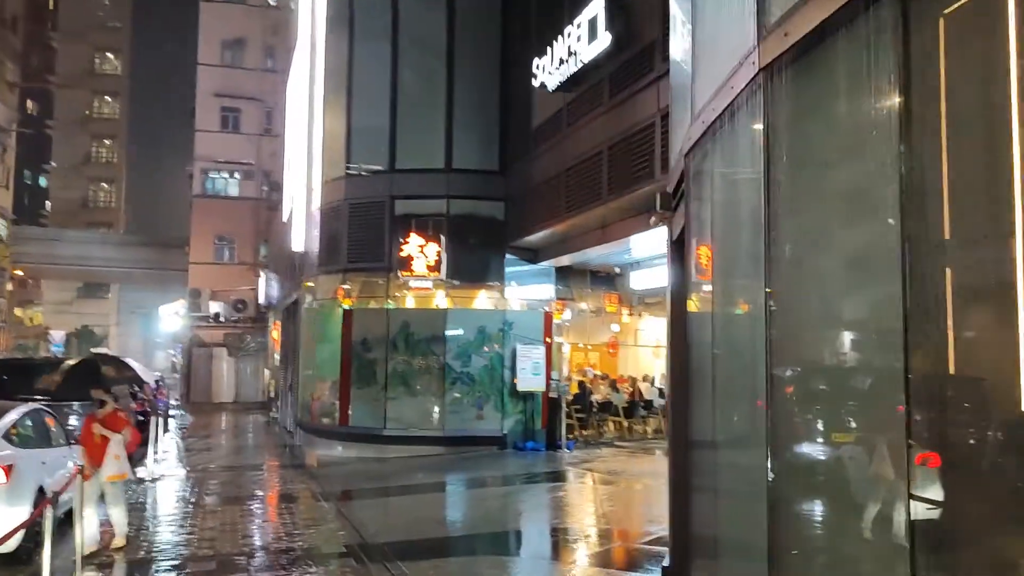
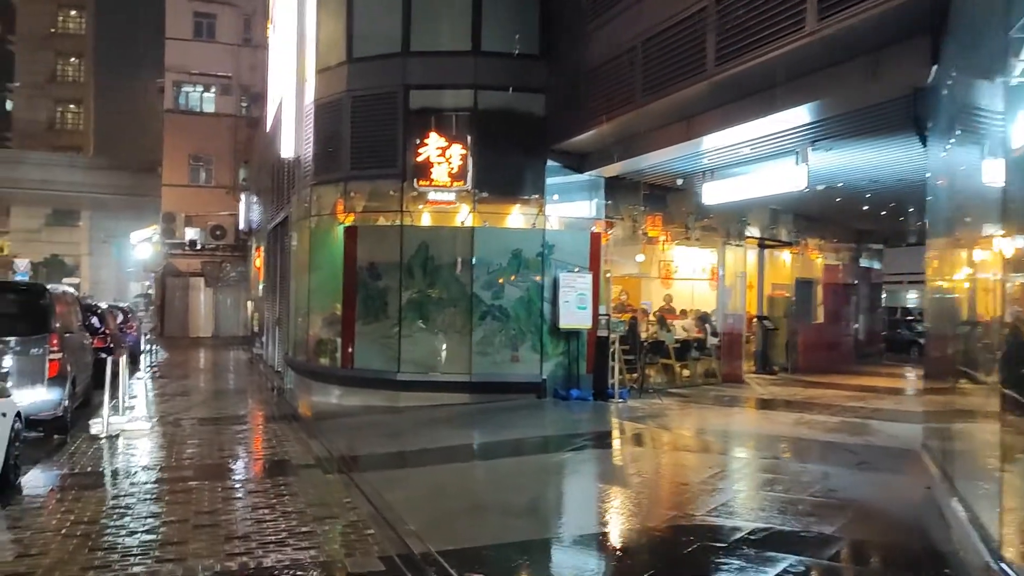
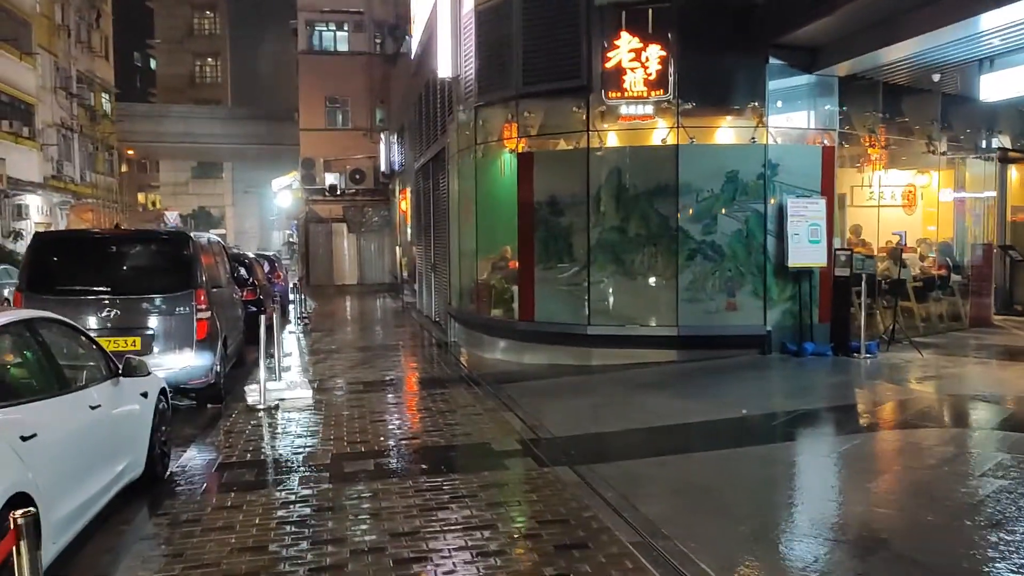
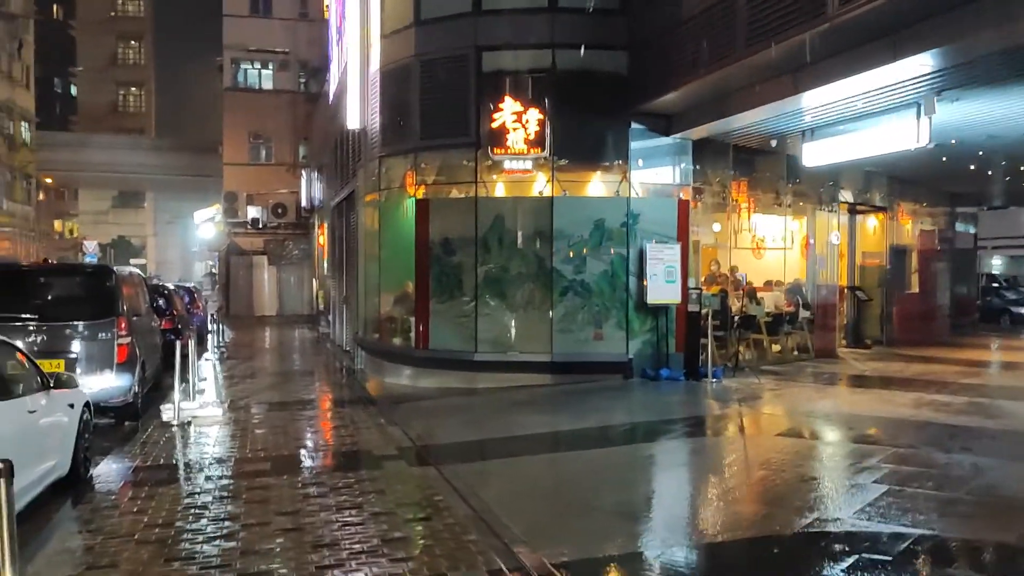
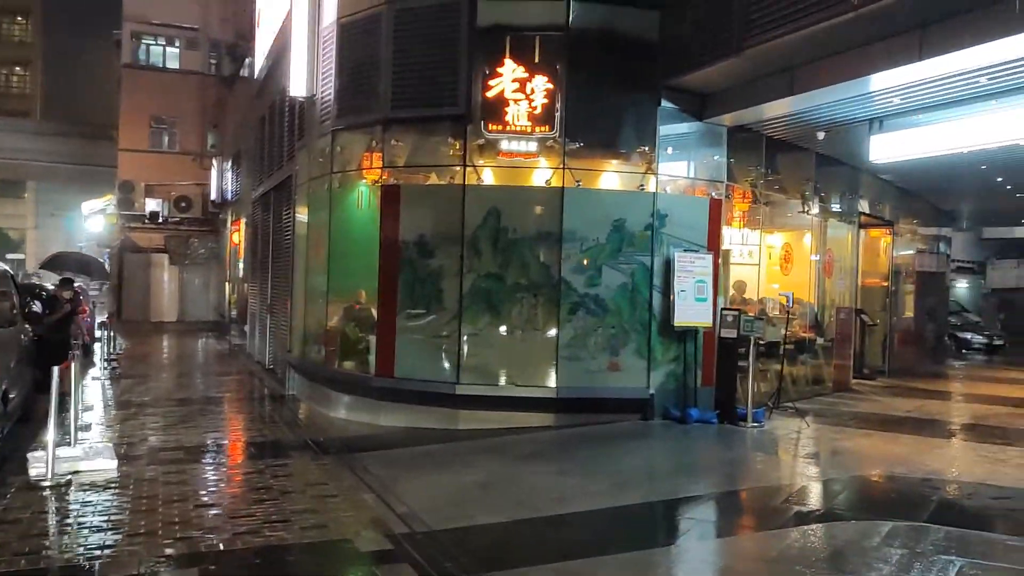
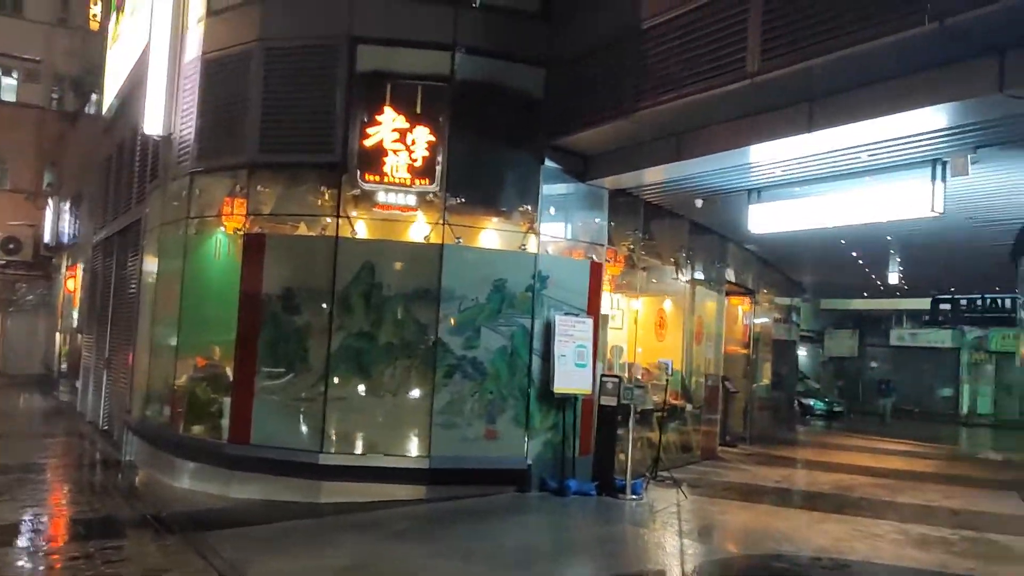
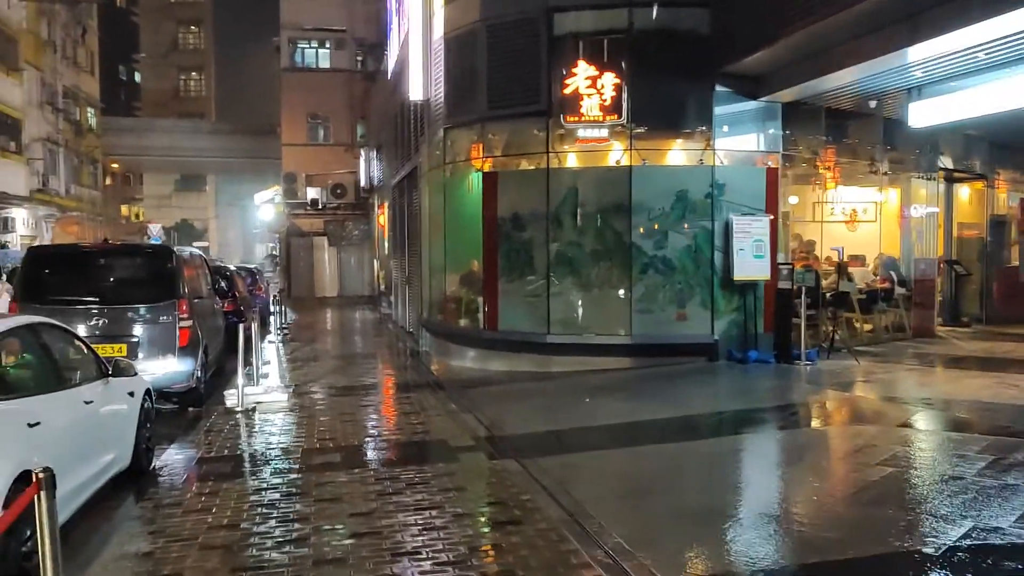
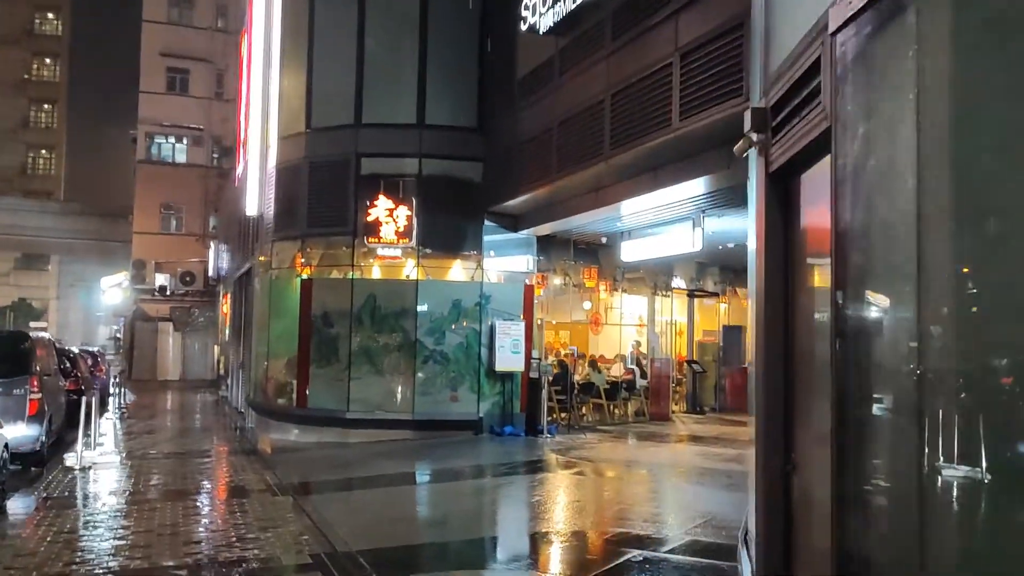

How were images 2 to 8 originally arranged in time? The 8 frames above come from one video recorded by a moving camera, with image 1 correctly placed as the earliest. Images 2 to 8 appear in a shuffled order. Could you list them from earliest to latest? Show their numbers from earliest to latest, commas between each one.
8, 2, 4, 7, 3, 5, 6
